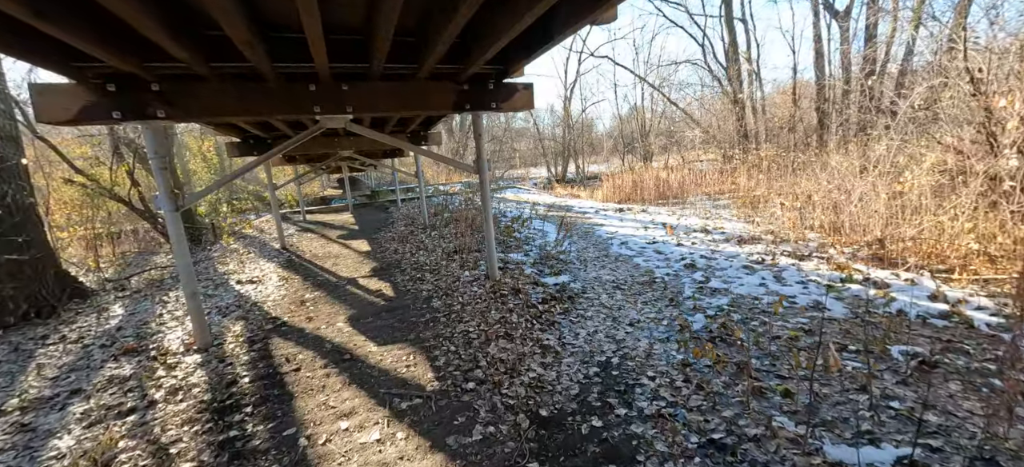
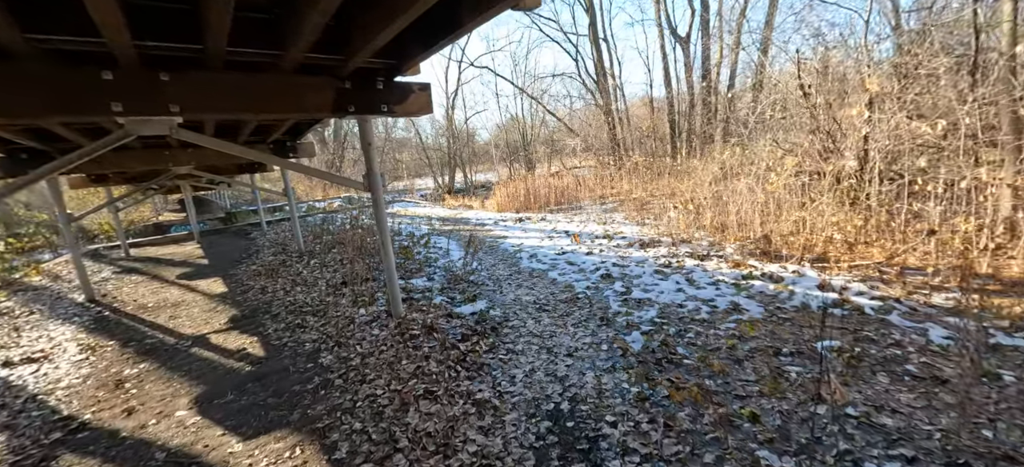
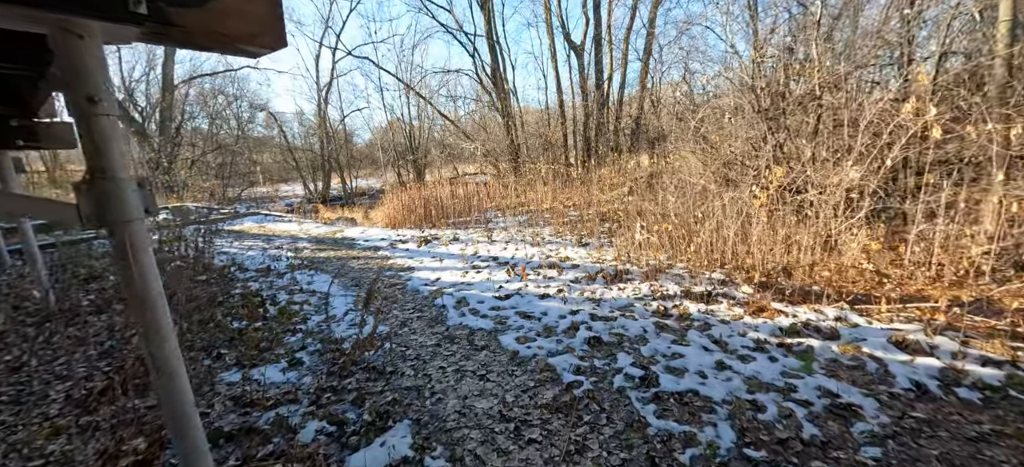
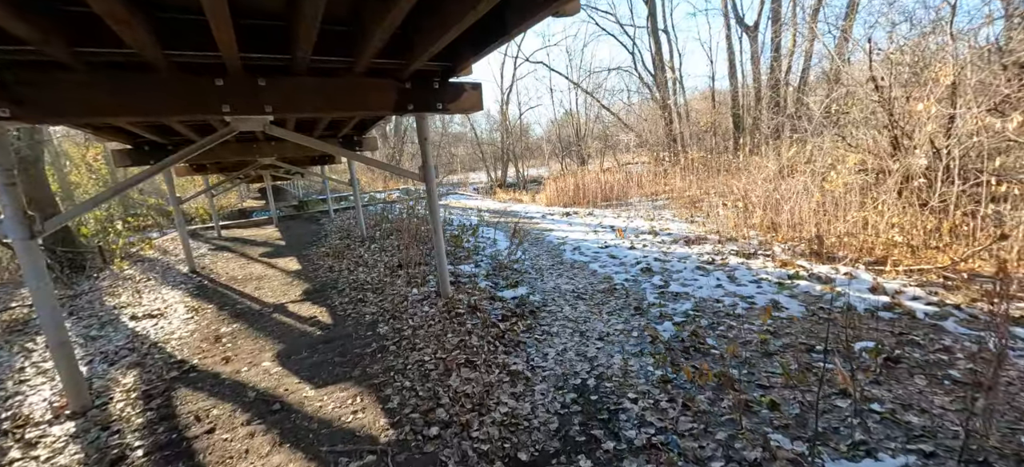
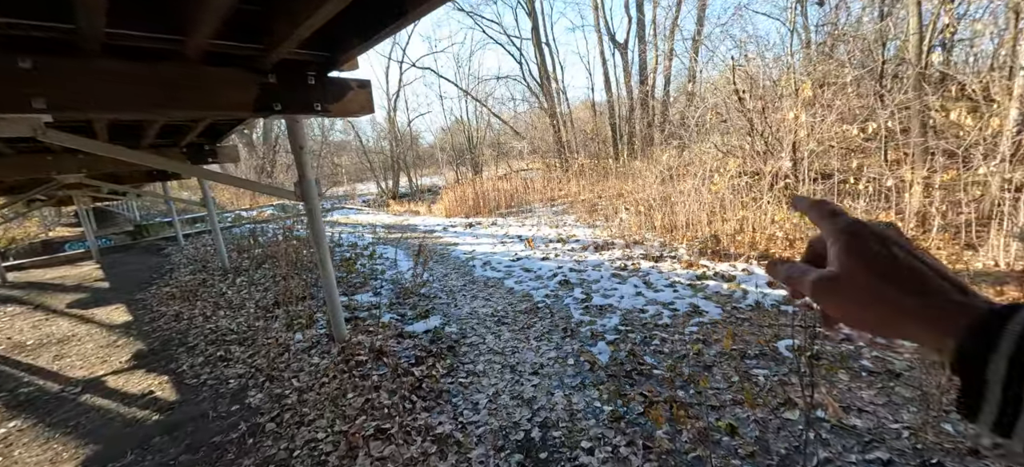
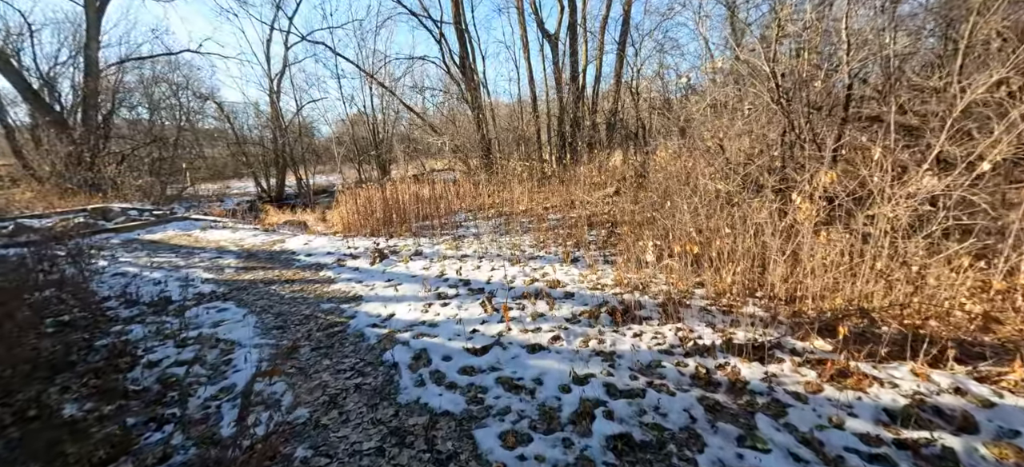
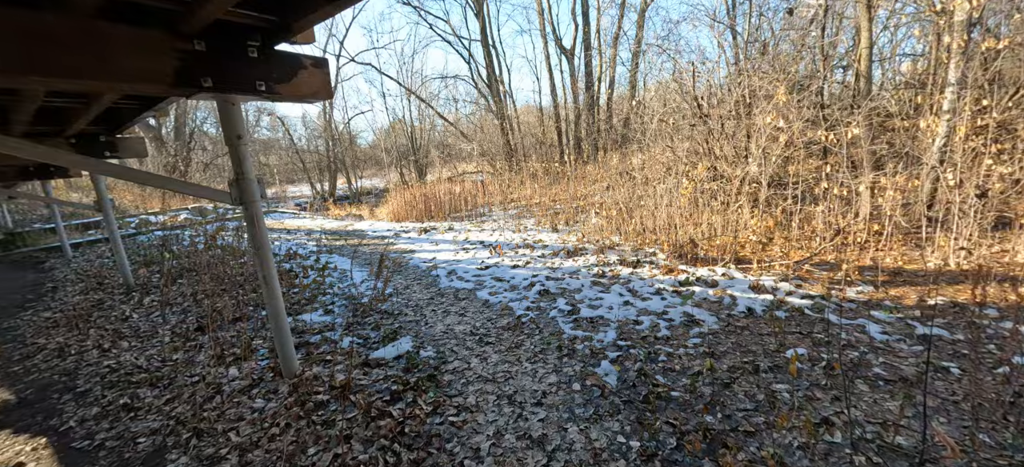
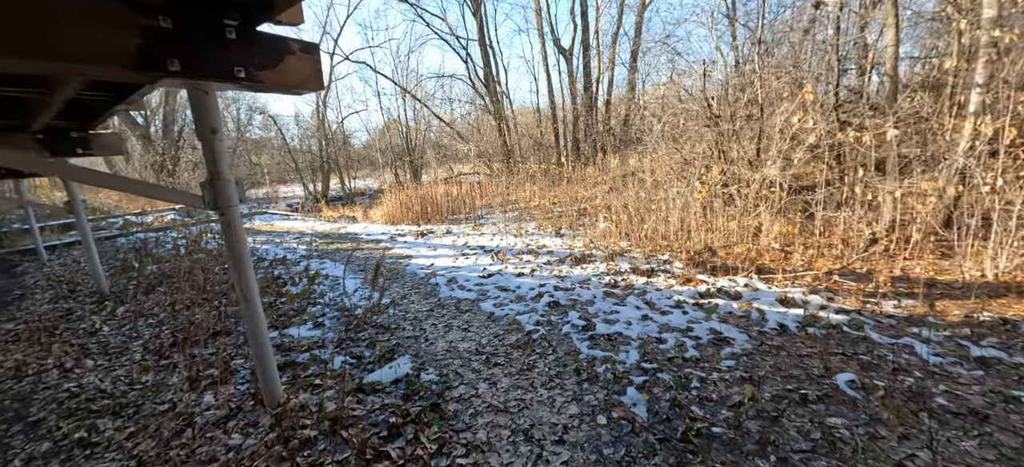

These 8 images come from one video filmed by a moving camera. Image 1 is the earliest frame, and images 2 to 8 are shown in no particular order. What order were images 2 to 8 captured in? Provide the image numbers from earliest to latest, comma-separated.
4, 2, 5, 7, 8, 3, 6
